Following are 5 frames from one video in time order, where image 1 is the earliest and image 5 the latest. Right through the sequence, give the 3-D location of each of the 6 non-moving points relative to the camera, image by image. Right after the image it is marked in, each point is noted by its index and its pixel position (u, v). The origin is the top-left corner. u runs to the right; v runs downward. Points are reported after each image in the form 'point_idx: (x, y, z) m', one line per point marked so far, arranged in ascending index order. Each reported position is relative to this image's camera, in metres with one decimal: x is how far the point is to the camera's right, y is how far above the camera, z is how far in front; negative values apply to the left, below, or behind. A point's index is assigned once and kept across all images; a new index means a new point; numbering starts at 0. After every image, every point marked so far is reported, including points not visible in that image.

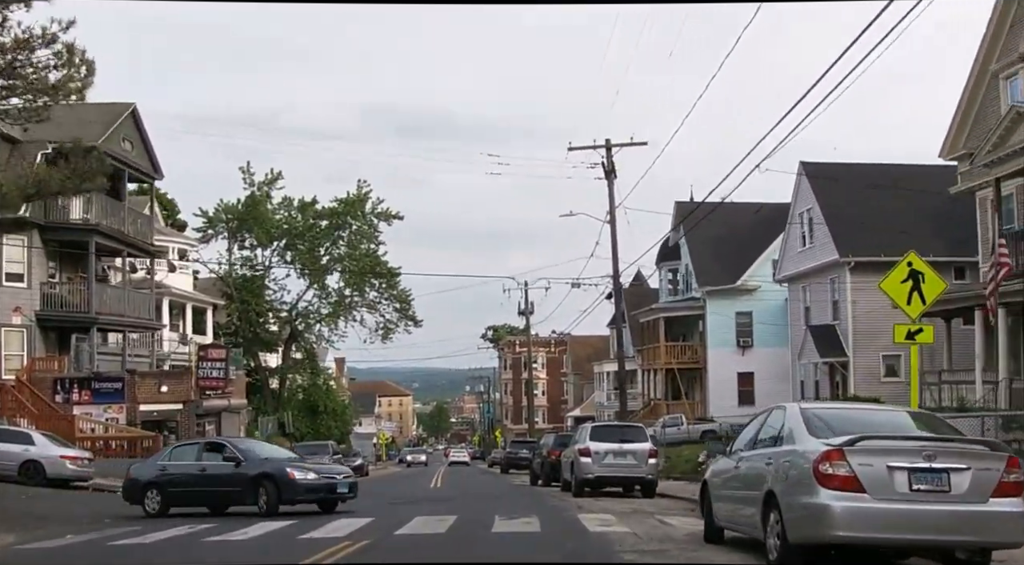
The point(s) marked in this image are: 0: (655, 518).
0: (+2.2, -3.6, +15.6) m
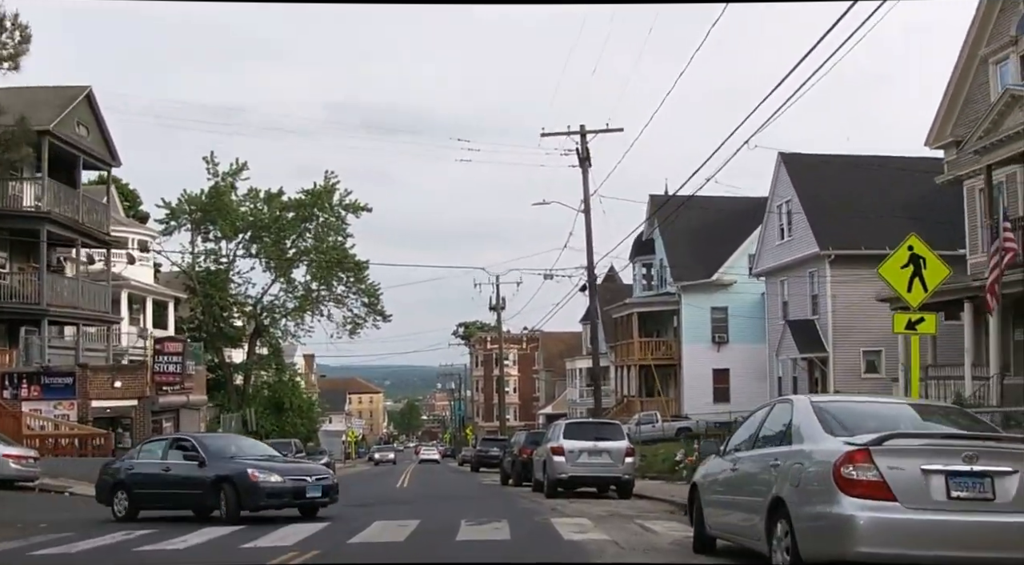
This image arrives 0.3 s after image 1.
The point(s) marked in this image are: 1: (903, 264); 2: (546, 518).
0: (+1.7, -3.3, +14.4) m
1: (+5.4, +0.2, +14.2) m
2: (+0.5, -3.6, +15.8) m
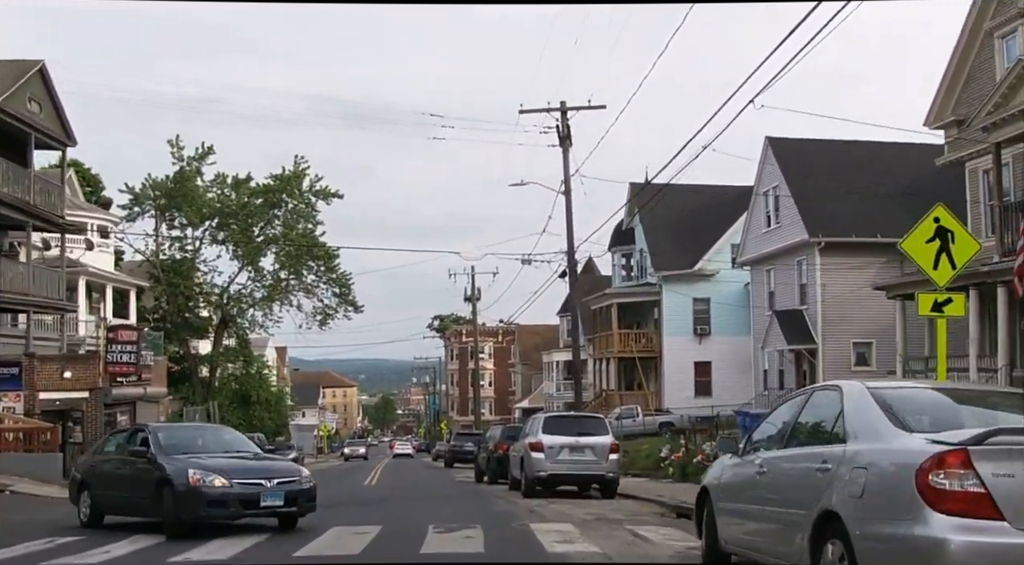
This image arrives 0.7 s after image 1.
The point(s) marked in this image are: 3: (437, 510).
0: (+1.4, -3.0, +12.8) m
1: (+5.1, +0.5, +12.6) m
2: (+0.2, -3.3, +14.2) m
3: (-1.3, -3.9, +17.8) m
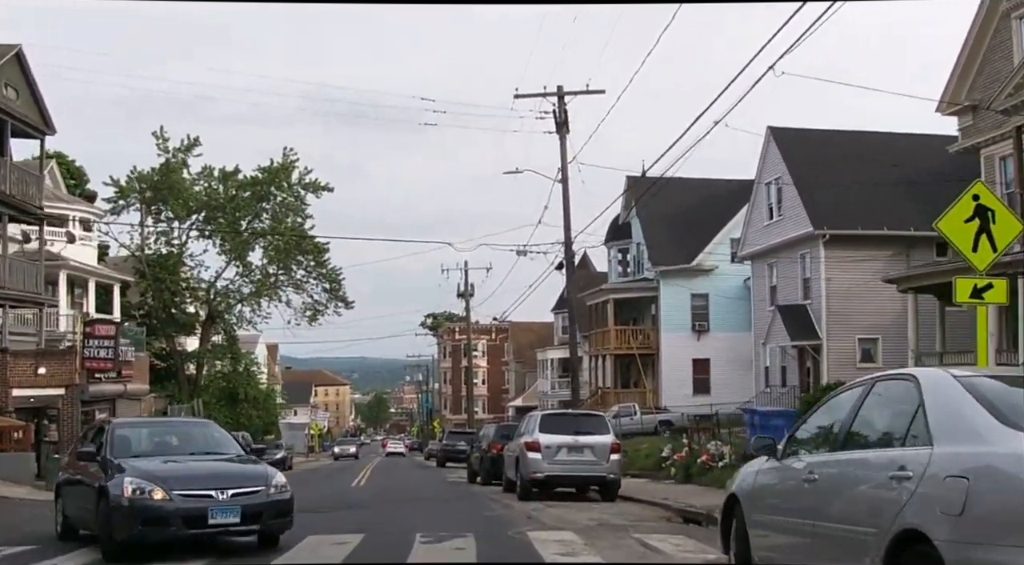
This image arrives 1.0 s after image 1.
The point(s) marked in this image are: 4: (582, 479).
0: (+1.4, -2.9, +11.6) m
1: (+5.0, +0.7, +11.4) m
2: (+0.1, -3.1, +13.0) m
3: (-1.4, -3.7, +16.6) m
4: (+1.3, -3.6, +18.8) m
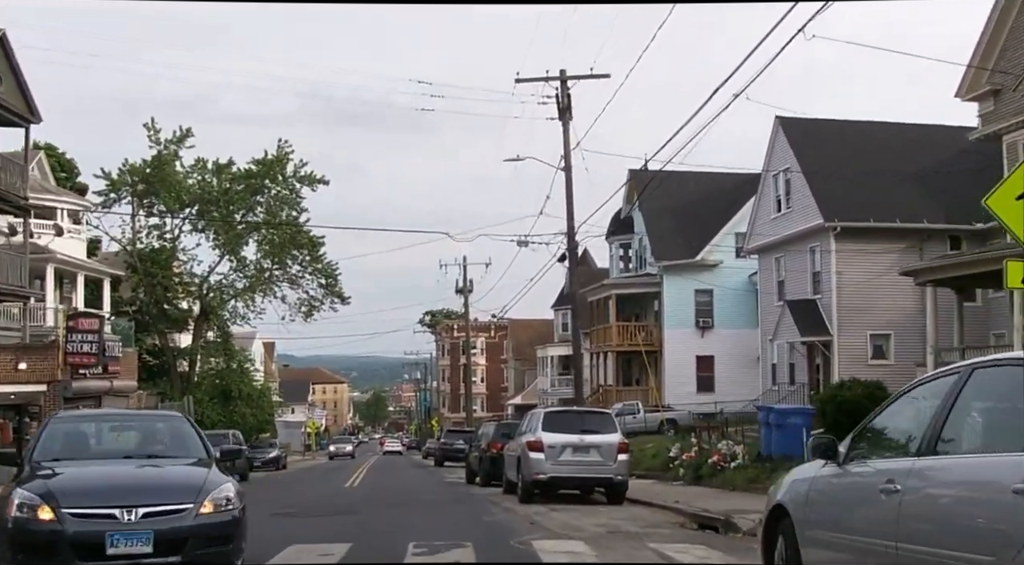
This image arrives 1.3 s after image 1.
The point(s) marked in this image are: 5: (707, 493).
0: (+1.4, -2.7, +10.5) m
1: (+5.1, +0.9, +10.3) m
2: (+0.1, -2.9, +11.8) m
3: (-1.4, -3.5, +15.5) m
4: (+1.3, -3.4, +17.7) m
5: (+3.6, -3.9, +19.2) m
